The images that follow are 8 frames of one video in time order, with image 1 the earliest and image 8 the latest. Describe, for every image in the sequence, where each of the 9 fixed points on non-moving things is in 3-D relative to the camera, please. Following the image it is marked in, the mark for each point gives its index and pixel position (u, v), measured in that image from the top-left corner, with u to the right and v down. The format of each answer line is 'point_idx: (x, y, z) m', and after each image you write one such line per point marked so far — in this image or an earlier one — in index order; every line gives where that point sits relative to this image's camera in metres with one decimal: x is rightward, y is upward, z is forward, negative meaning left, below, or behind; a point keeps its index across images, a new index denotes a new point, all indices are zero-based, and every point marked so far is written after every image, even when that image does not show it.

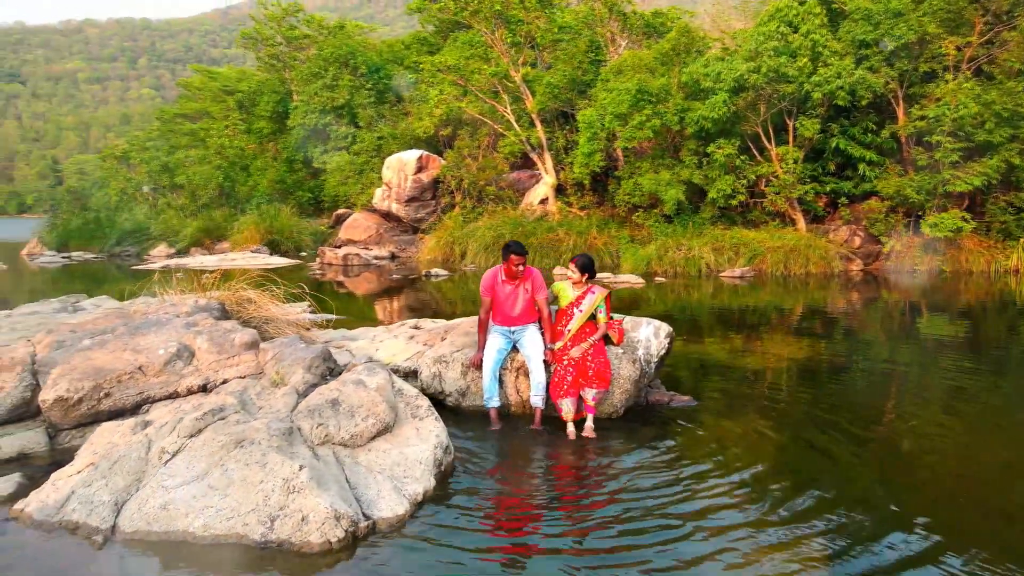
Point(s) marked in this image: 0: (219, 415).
0: (-1.5, -0.7, +3.8) m
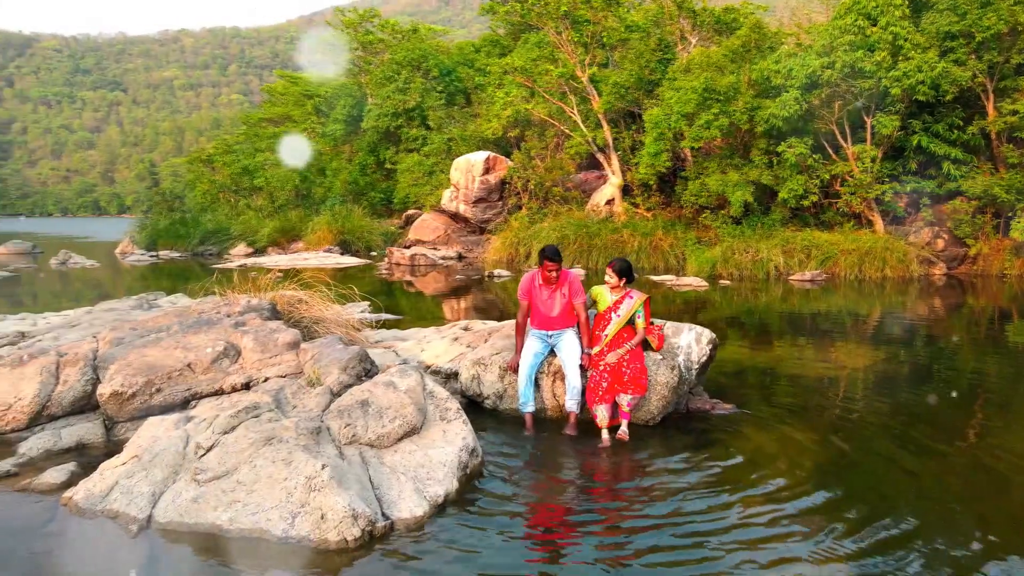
0: (-1.4, -0.7, +3.9) m
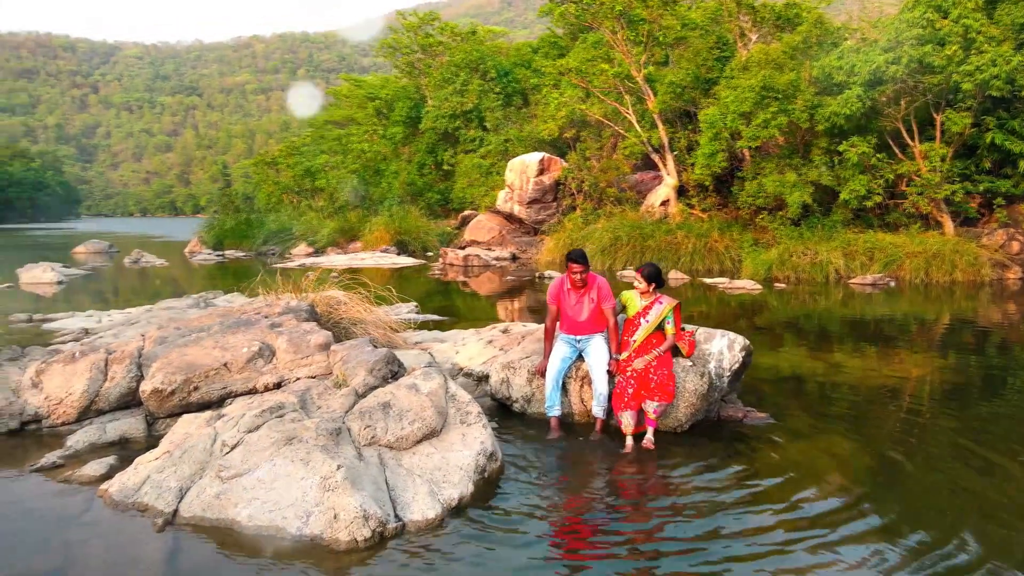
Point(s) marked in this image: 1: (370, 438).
0: (-1.3, -0.7, +4.1) m
1: (-0.8, -0.8, +4.0) m
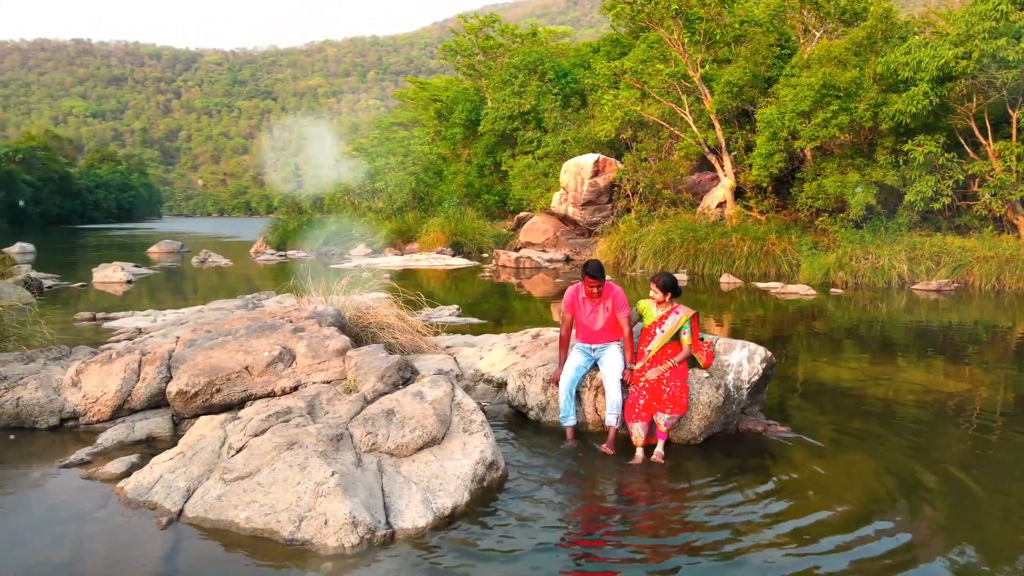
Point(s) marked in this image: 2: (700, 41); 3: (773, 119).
0: (-1.3, -0.7, +4.2) m
1: (-0.8, -0.9, +4.0) m
2: (+5.1, +6.7, +19.9) m
3: (+6.3, +4.1, +17.8) m
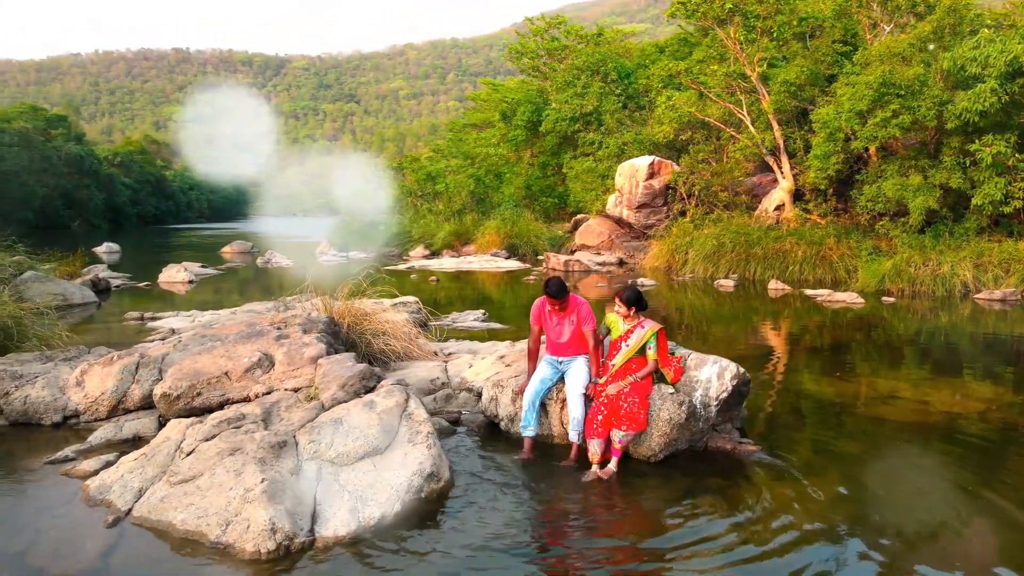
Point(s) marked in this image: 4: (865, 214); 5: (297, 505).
0: (-1.6, -0.8, +4.4) m
1: (-1.1, -0.9, +4.2) m
2: (+6.4, +6.5, +19.3) m
3: (+7.4, +3.9, +17.1) m
4: (+8.5, +1.8, +17.8) m
5: (-1.1, -1.1, +3.7) m
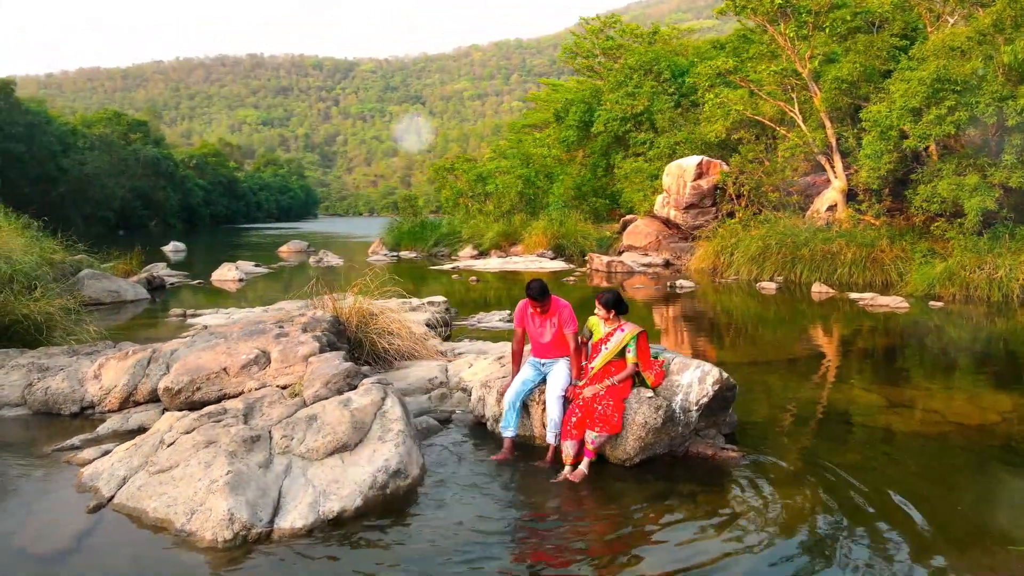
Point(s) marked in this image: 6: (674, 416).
0: (-1.8, -0.8, +4.5) m
1: (-1.3, -0.9, +4.3) m
2: (+7.5, +6.5, +18.8) m
3: (+8.3, +3.9, +16.5) m
4: (+9.4, +1.7, +17.1) m
5: (-1.3, -1.1, +3.9) m
6: (+1.1, -0.9, +4.9) m
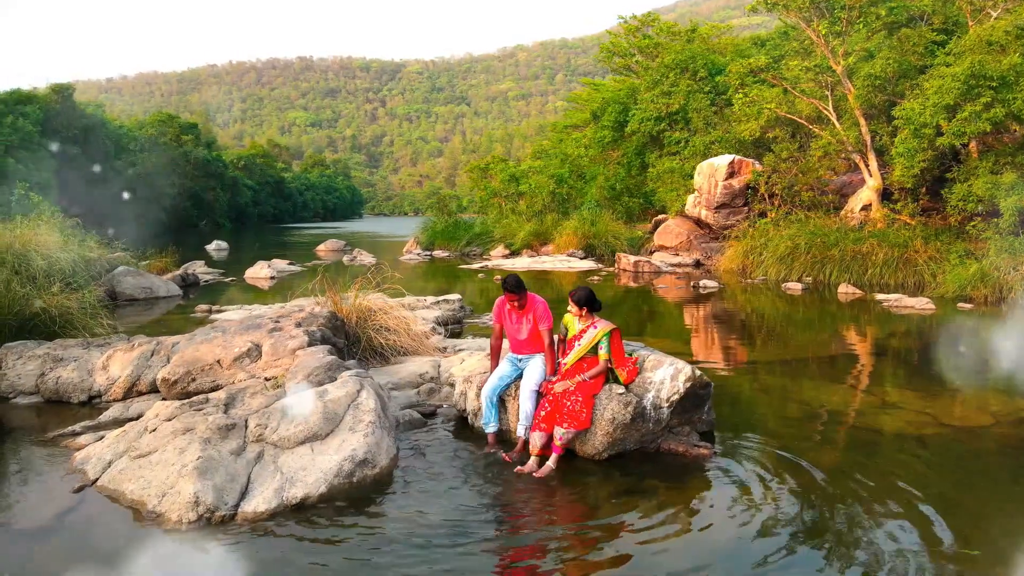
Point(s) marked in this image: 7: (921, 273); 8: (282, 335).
0: (-2.0, -0.8, +4.8) m
1: (-1.5, -0.9, +4.5) m
2: (+8.2, +6.4, +18.4) m
3: (+8.8, +3.8, +16.1) m
4: (+9.9, +1.6, +16.7) m
5: (-1.6, -1.1, +4.1) m
6: (+0.9, -0.8, +5.0) m
7: (+8.9, +0.3, +16.1) m
8: (-1.9, -0.4, +6.0) m
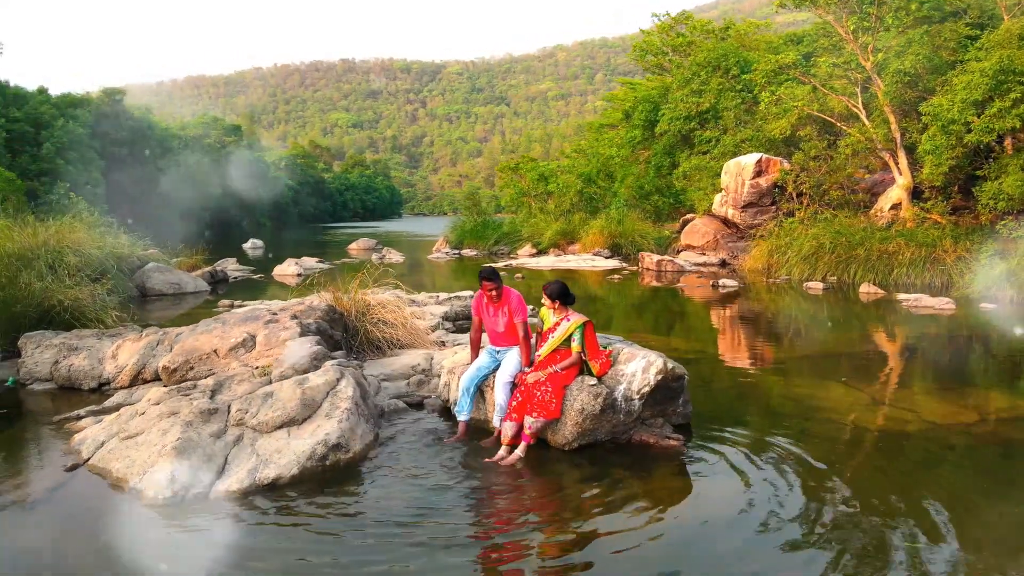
0: (-2.2, -0.7, +5.0) m
1: (-1.7, -0.8, +4.7) m
2: (+8.7, +6.4, +18.2) m
3: (+9.2, +3.8, +15.8) m
4: (+10.4, +1.6, +16.3) m
5: (-1.8, -1.0, +4.3) m
6: (+0.7, -0.8, +5.1) m
7: (+9.2, +0.3, +15.7) m
8: (-2.0, -0.3, +6.3) m
